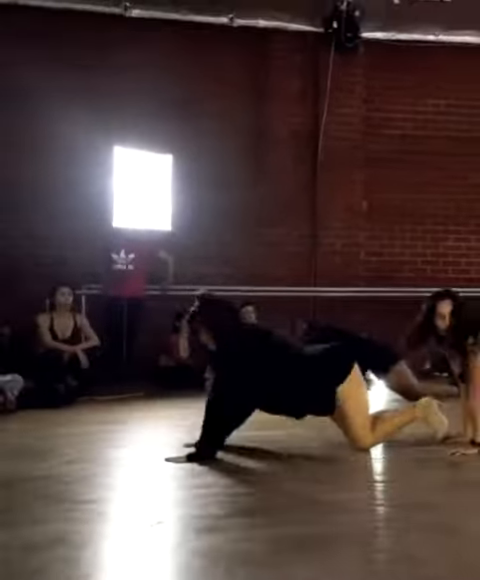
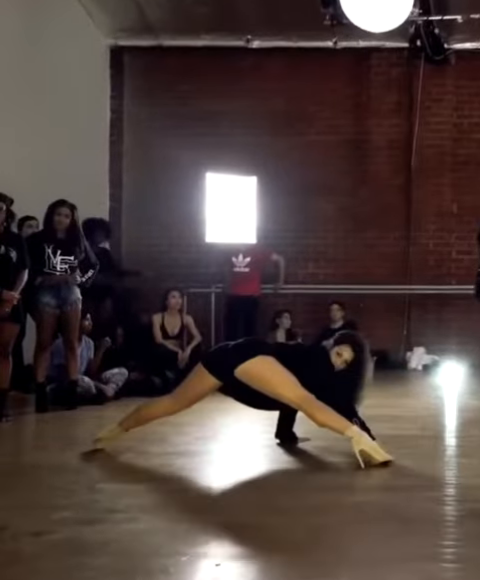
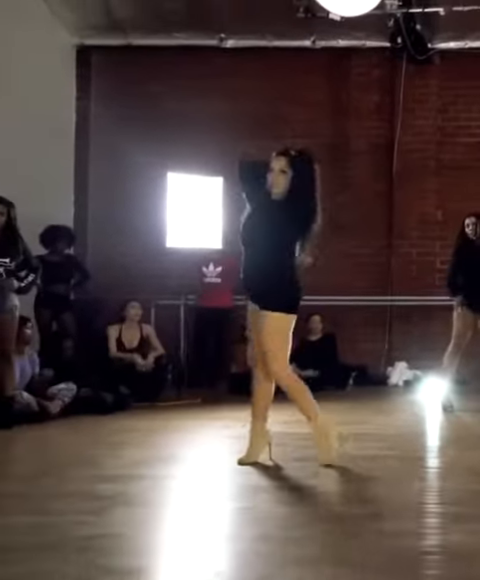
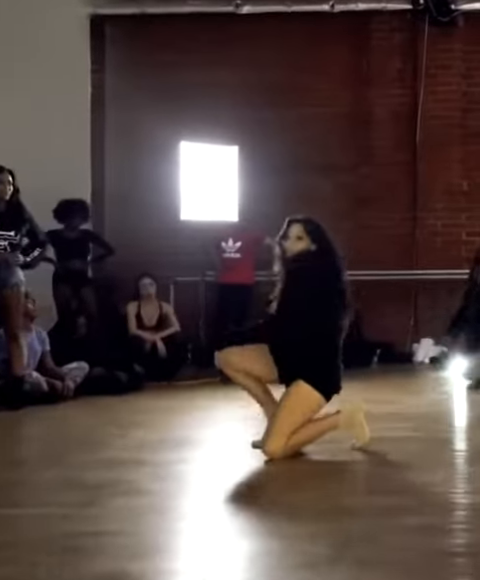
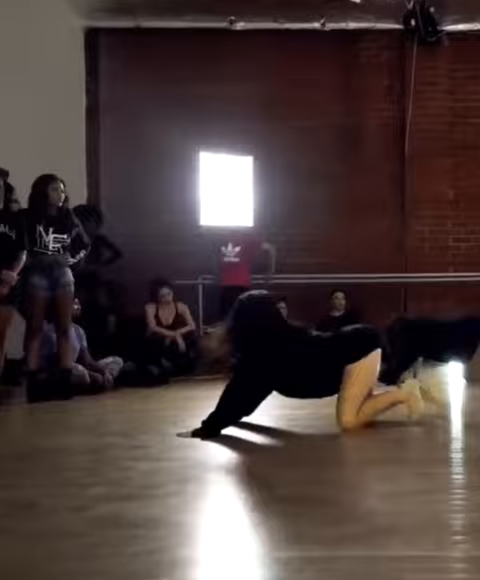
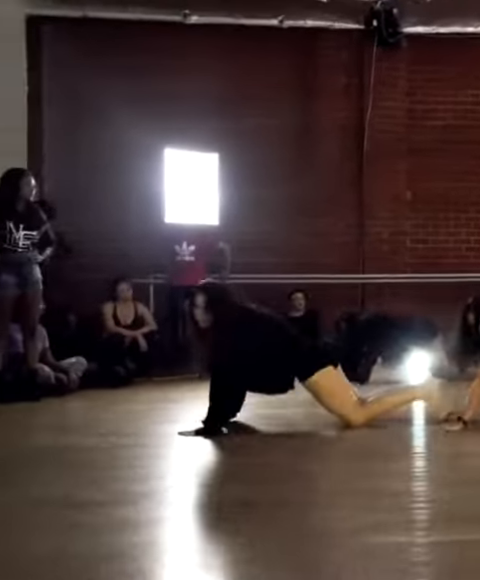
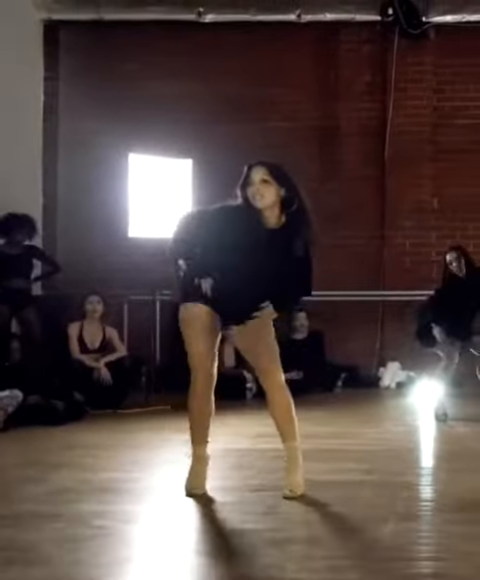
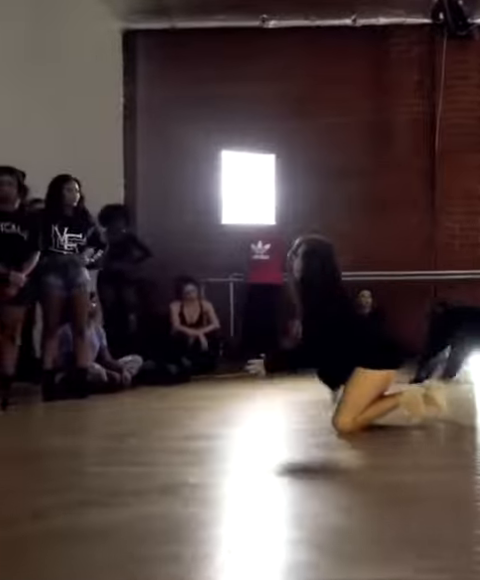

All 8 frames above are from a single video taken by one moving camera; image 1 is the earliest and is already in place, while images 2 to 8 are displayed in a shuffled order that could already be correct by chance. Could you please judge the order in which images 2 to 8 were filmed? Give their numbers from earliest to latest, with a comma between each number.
6, 5, 8, 4, 7, 3, 2
